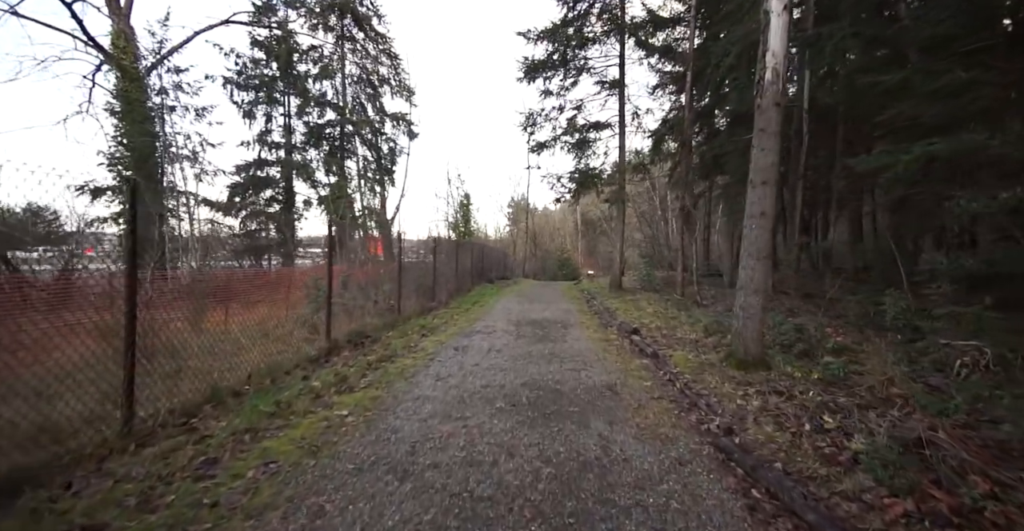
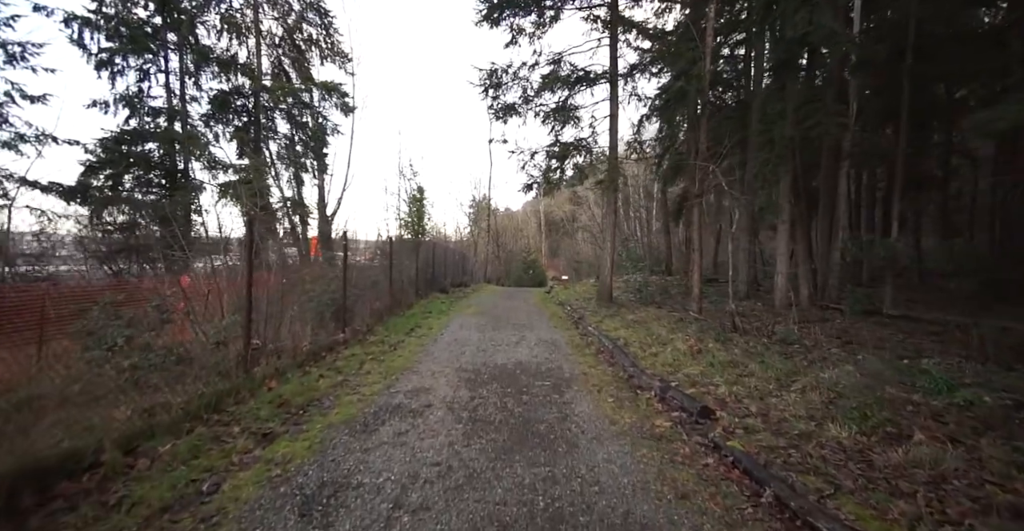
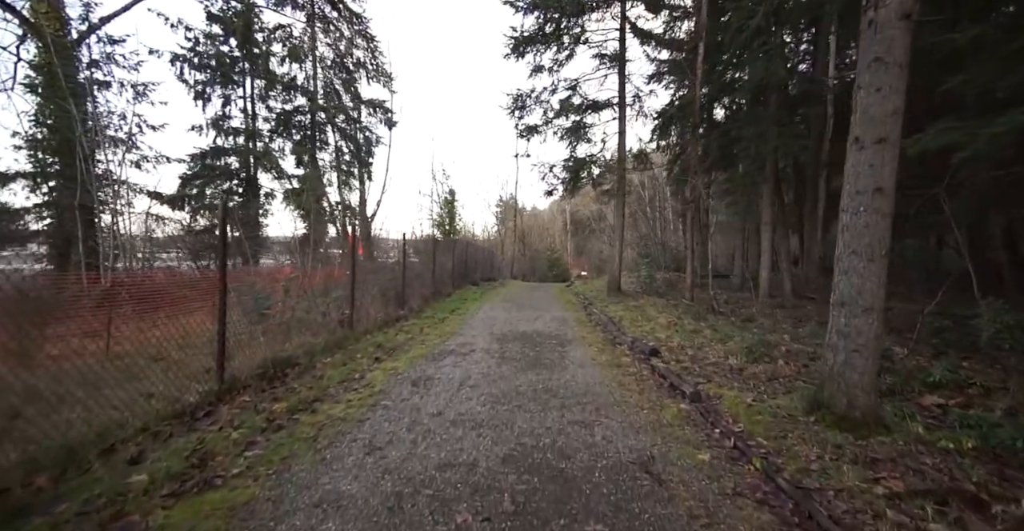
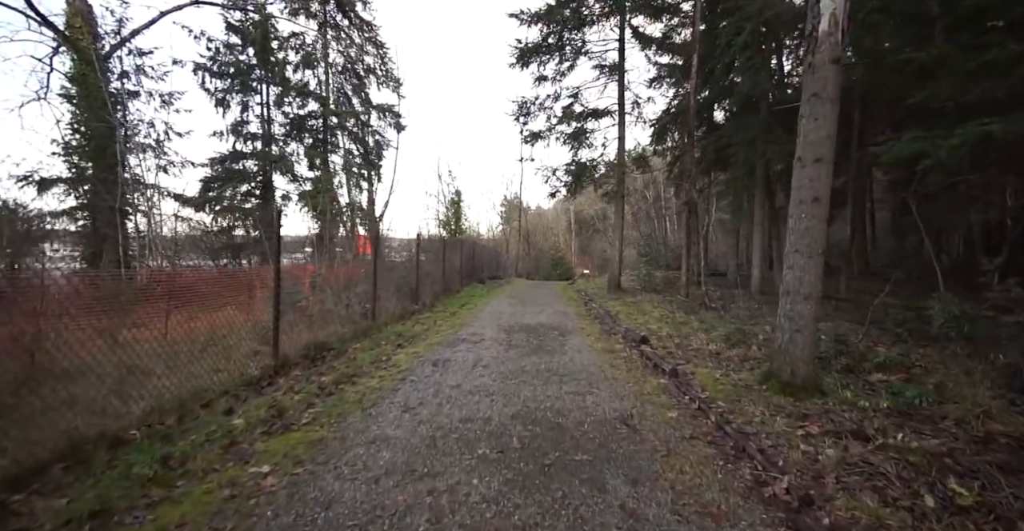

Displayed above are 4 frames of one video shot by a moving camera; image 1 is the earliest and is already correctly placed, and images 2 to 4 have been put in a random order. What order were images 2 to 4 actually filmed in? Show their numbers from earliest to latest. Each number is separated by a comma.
4, 3, 2
